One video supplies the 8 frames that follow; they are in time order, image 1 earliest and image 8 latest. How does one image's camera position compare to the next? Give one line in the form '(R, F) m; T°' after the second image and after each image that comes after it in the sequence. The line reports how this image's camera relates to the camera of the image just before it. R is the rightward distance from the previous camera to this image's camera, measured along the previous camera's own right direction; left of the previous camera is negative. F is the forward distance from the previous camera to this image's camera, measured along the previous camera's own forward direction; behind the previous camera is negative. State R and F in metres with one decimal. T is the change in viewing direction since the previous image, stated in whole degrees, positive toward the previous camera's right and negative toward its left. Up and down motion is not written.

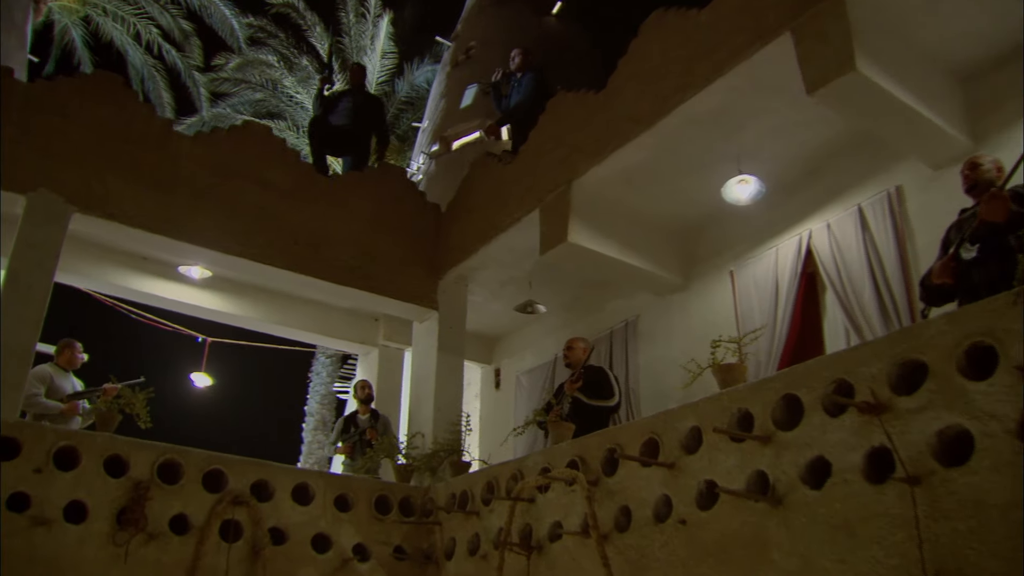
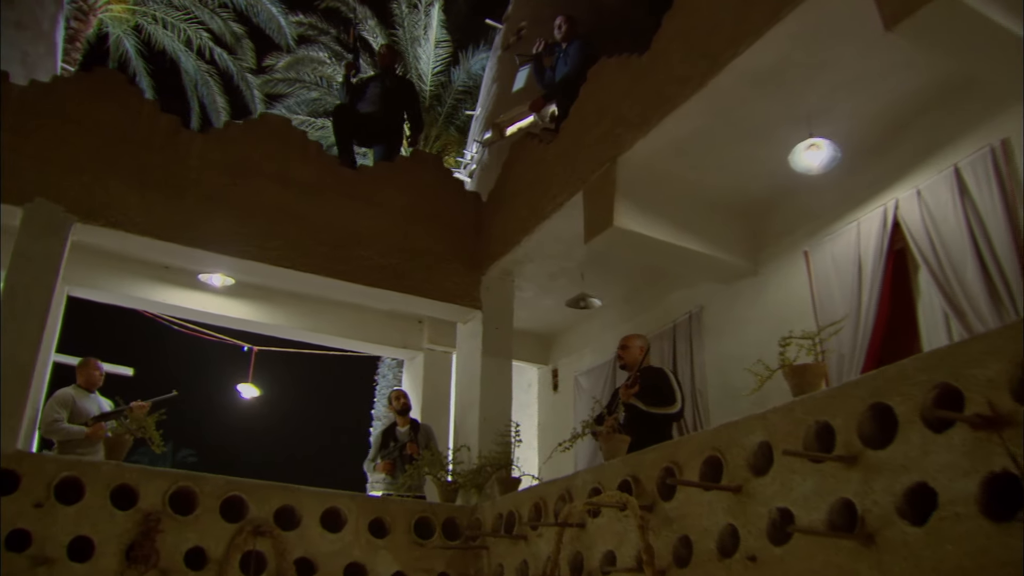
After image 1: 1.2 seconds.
(+0.2, +0.7) m; -5°
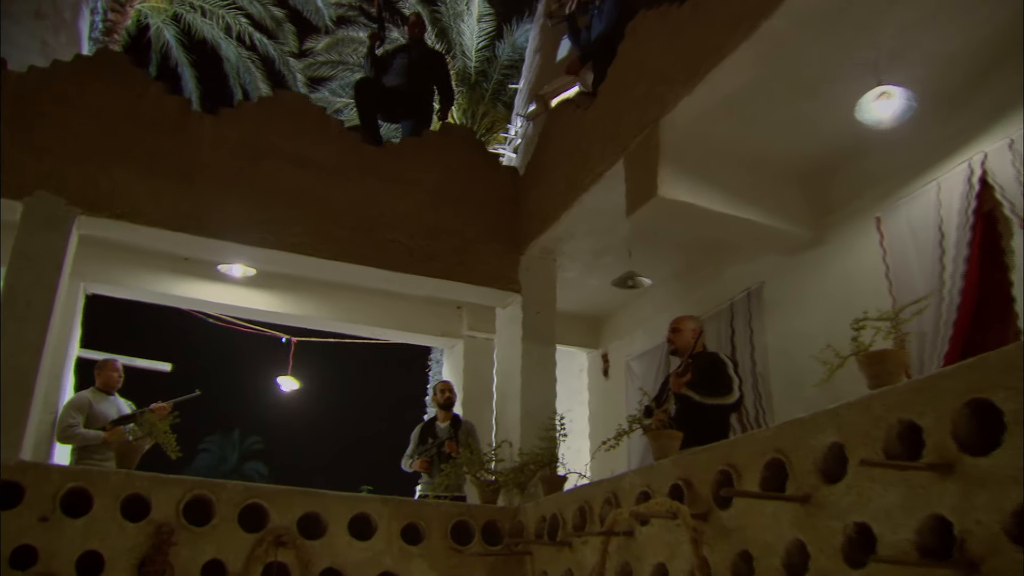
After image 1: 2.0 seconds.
(+0.1, +0.5) m; -4°
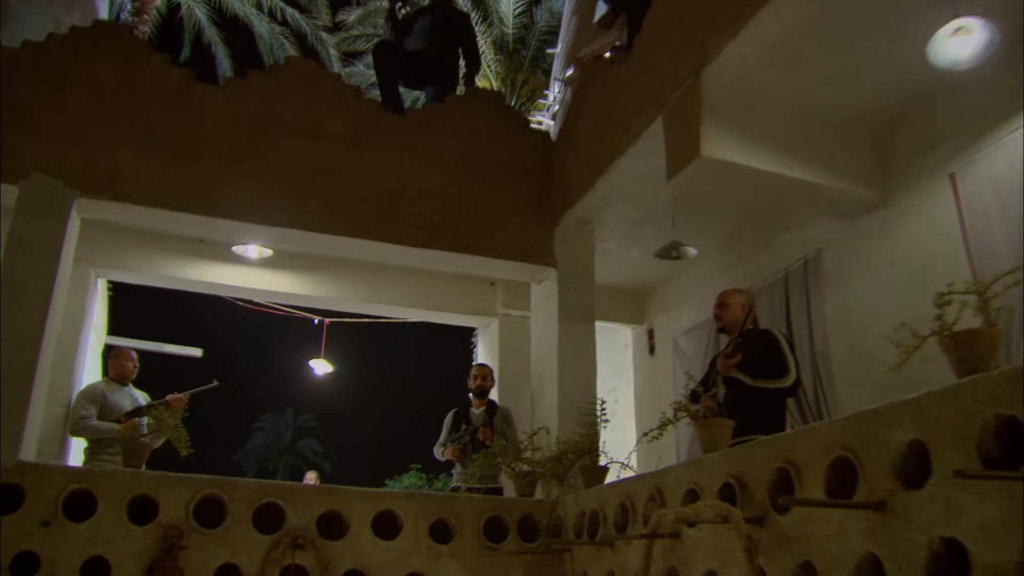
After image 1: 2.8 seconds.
(+0.1, +0.5) m; -3°
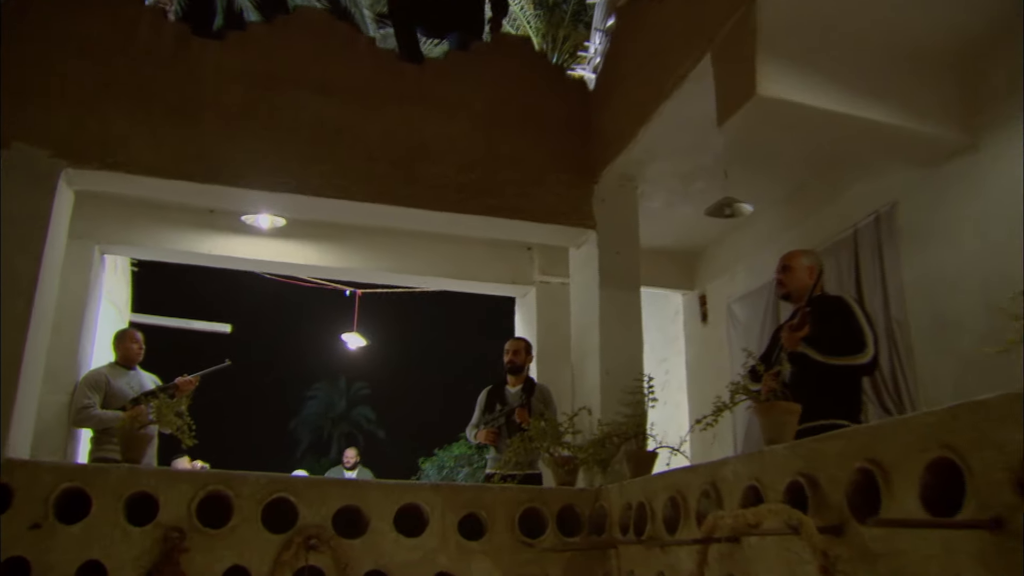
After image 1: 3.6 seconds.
(+0.1, +0.5) m; -3°
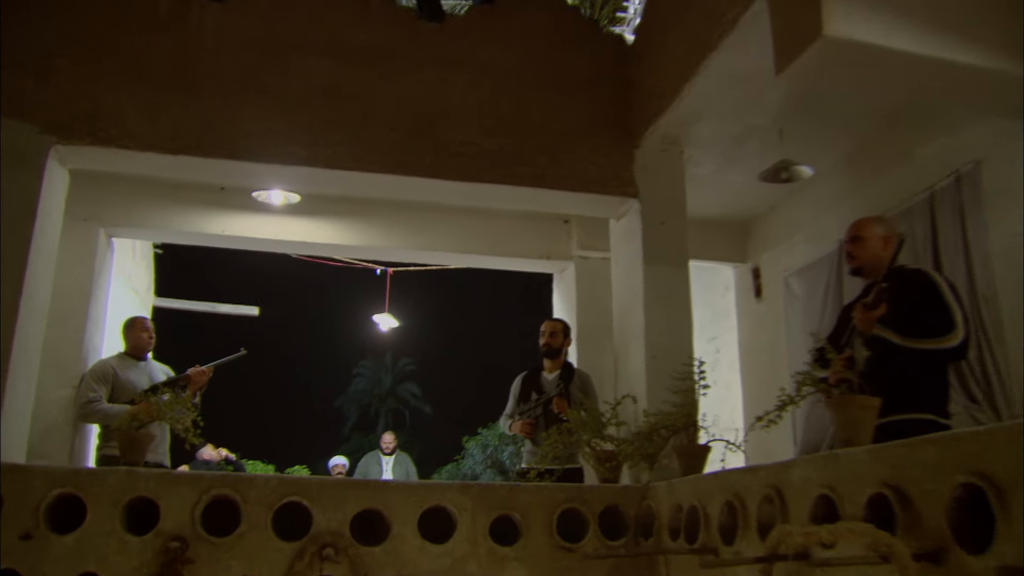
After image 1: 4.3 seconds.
(+0.1, +0.5) m; -3°
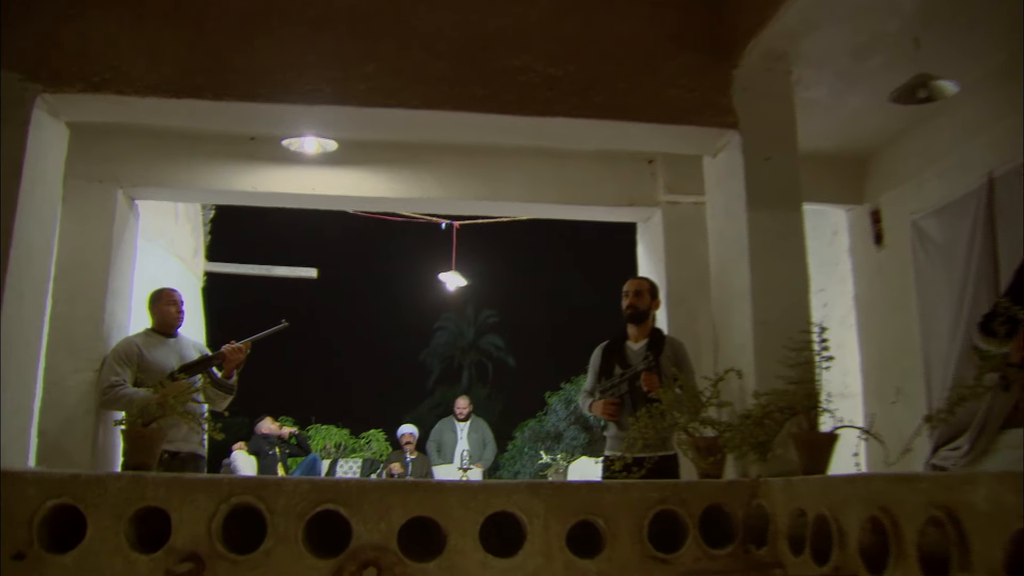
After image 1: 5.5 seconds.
(0.0, +0.8) m; -5°
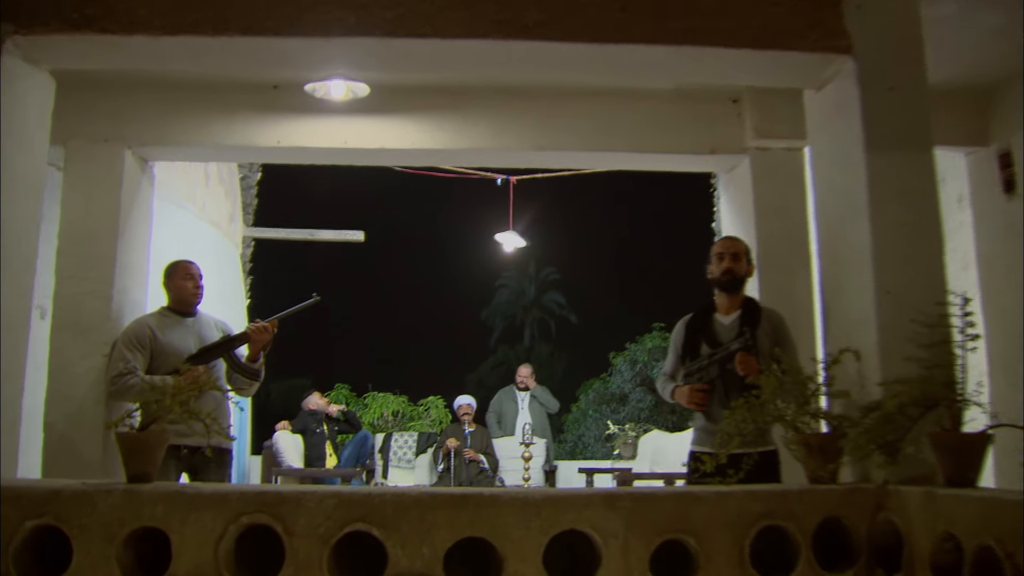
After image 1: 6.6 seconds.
(0.0, +0.6) m; -4°
